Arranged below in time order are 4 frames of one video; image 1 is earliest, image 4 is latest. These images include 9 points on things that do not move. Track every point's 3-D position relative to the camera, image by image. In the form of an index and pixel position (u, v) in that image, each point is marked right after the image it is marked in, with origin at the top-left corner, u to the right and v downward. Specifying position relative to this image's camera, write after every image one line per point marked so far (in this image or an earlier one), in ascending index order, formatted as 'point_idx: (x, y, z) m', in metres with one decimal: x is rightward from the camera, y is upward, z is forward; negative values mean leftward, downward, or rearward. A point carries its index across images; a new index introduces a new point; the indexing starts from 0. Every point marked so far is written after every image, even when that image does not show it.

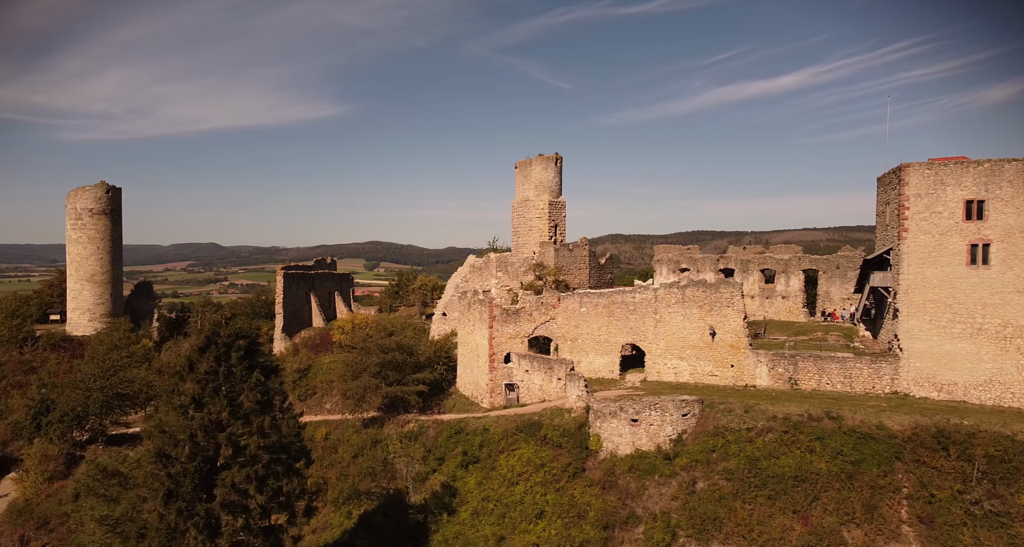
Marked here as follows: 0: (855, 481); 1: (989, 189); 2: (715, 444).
0: (+5.8, -3.5, +9.9) m
1: (+11.1, +1.9, +13.7) m
2: (+3.7, -3.2, +11.0) m
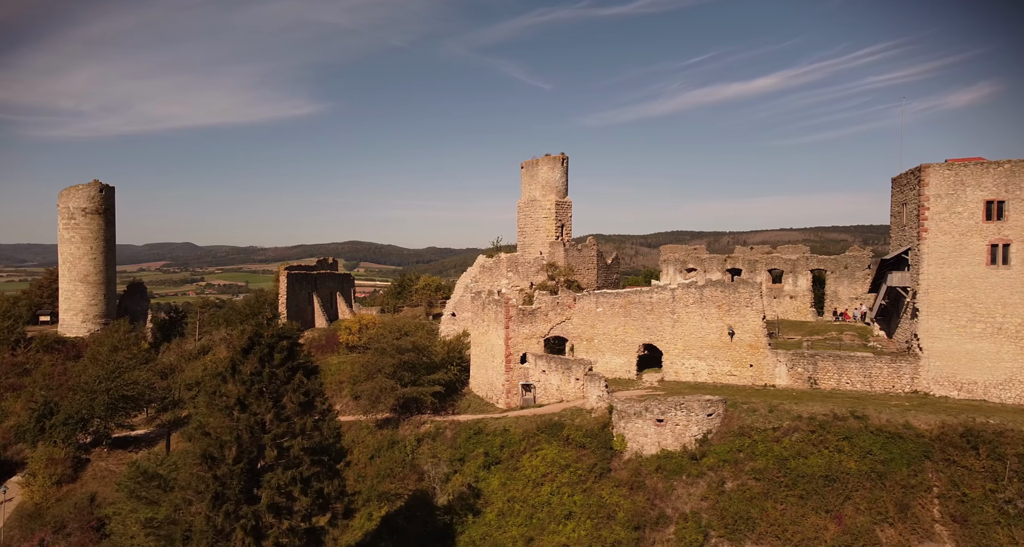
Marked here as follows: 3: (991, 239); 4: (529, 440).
0: (+6.3, -3.5, +9.9) m
1: (+11.6, +1.9, +13.7) m
2: (+4.2, -3.2, +10.9) m
3: (+11.3, +0.8, +13.8) m
4: (+0.3, -3.5, +12.5) m
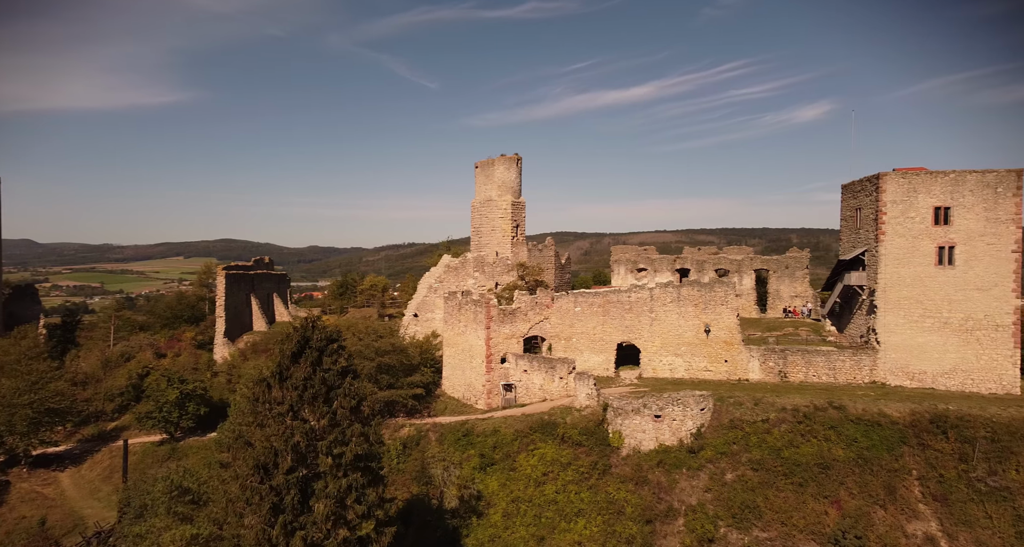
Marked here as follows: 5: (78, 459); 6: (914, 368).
0: (+6.5, -3.4, +10.5) m
1: (+11.3, +1.9, +15.0) m
2: (+4.3, -3.2, +11.4) m
3: (+11.0, +0.8, +15.1) m
4: (+0.2, -3.5, +12.4) m
5: (-14.7, -6.3, +20.0) m
6: (+10.4, -2.5, +15.2) m
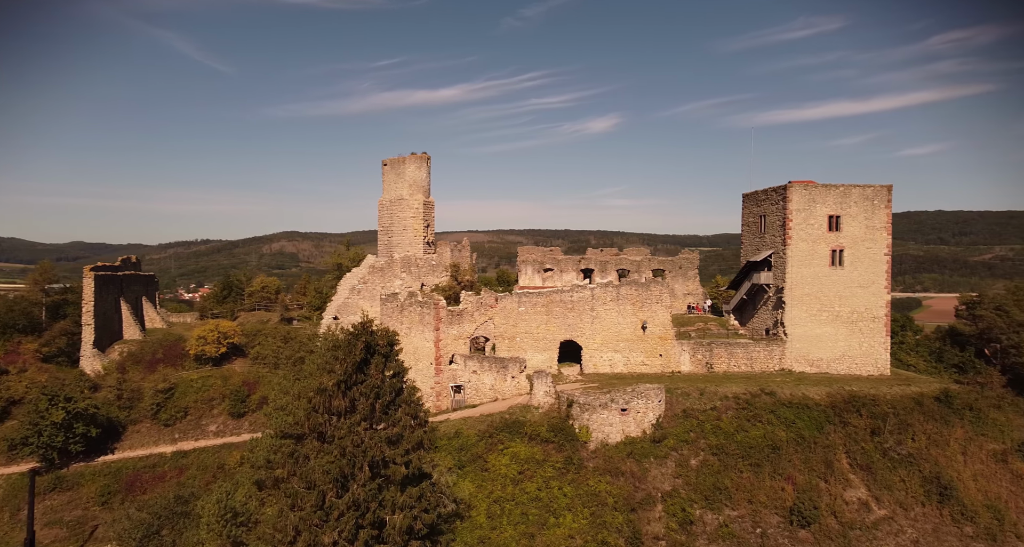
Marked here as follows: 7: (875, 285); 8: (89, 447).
0: (+6.1, -3.5, +12.0) m
1: (+9.8, +2.0, +17.4) m
2: (+3.8, -3.2, +12.4) m
3: (+9.5, +0.8, +17.5) m
4: (-0.4, -3.6, +12.5) m
5: (-16.6, -6.4, +16.8) m
6: (+9.0, -2.5, +17.5) m
7: (+10.8, -0.3, +17.4) m
8: (-13.2, -5.5, +18.4) m
